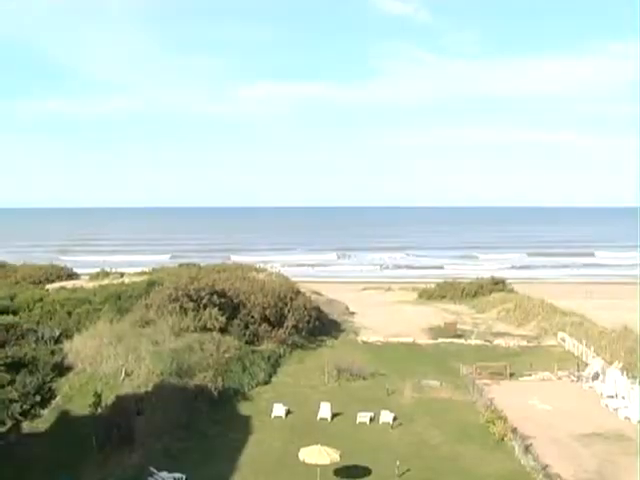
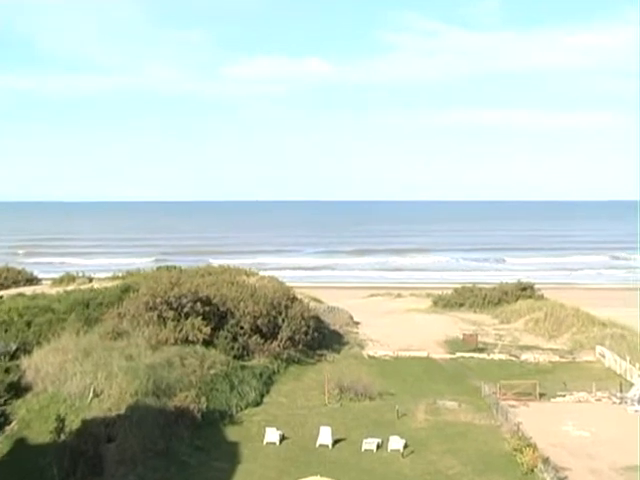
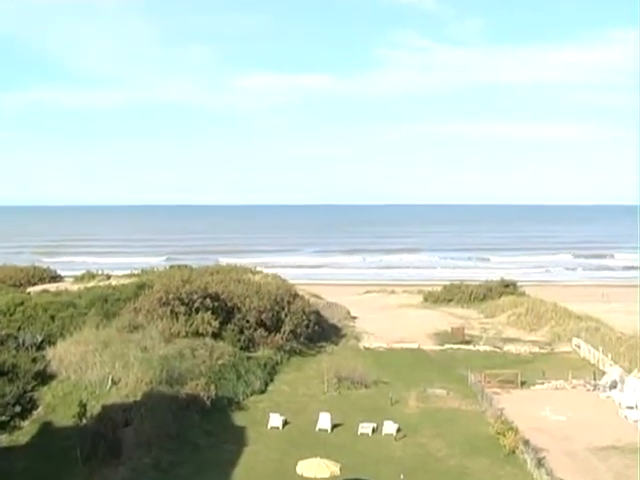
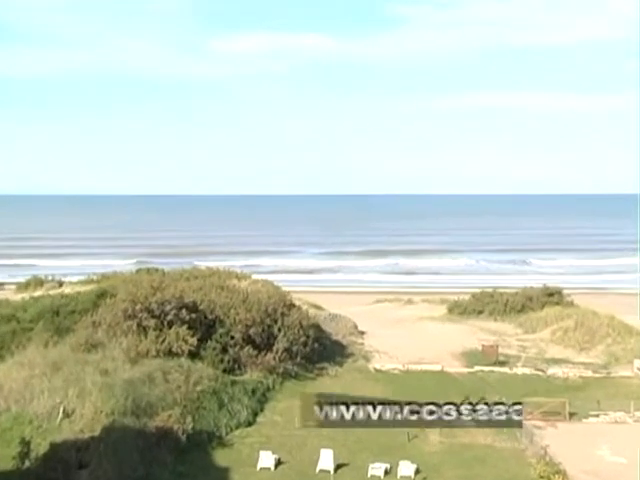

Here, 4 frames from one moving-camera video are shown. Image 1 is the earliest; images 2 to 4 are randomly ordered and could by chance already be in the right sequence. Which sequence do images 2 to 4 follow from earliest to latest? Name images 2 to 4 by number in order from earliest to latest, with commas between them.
3, 2, 4
